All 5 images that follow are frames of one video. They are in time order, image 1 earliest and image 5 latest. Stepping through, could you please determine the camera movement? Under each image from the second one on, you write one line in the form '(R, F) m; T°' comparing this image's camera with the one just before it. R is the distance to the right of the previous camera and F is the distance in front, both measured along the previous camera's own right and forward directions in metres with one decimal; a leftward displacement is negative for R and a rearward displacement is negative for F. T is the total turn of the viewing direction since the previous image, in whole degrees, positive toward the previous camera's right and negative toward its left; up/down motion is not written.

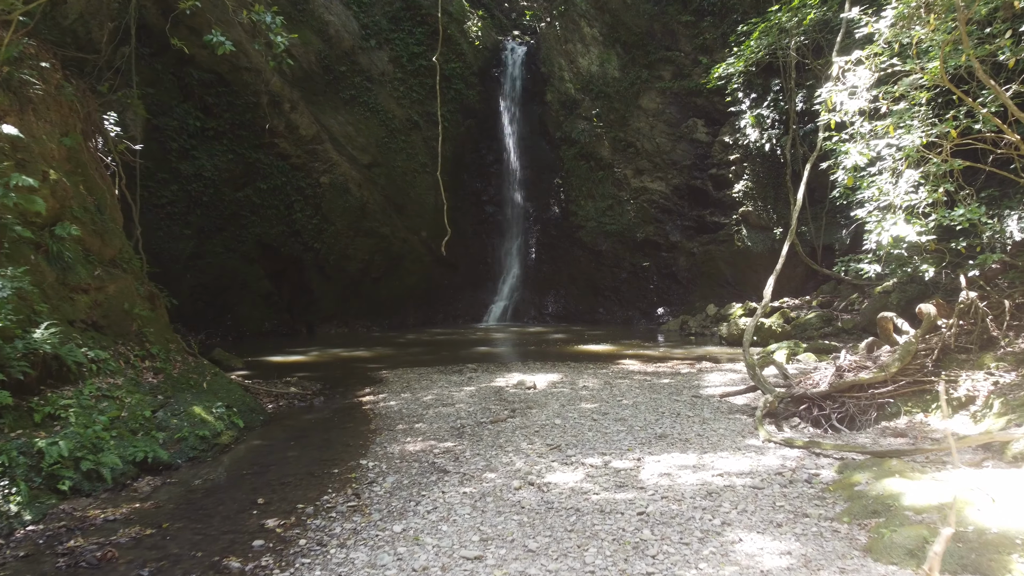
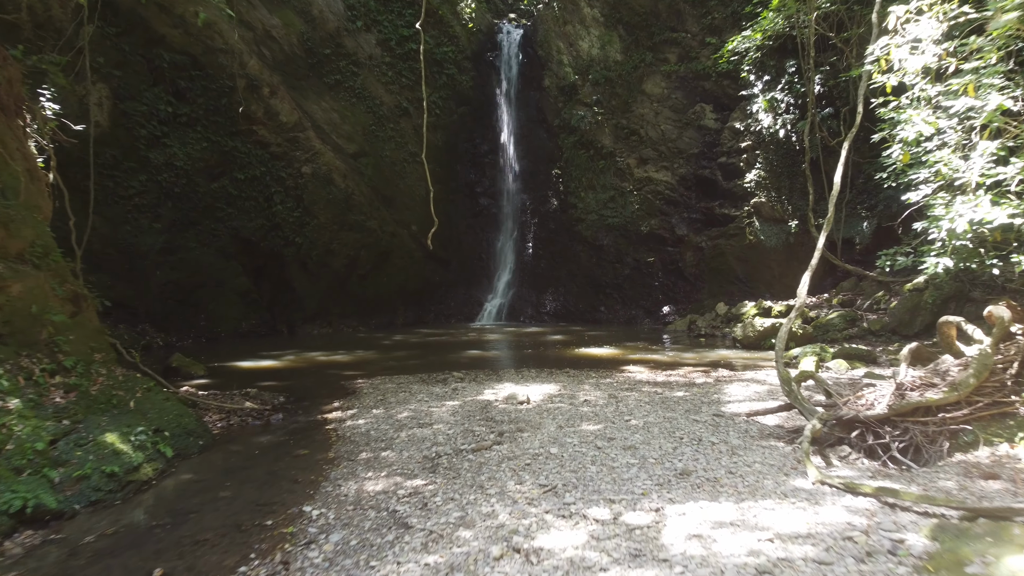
(+0.1, +0.9) m; 0°
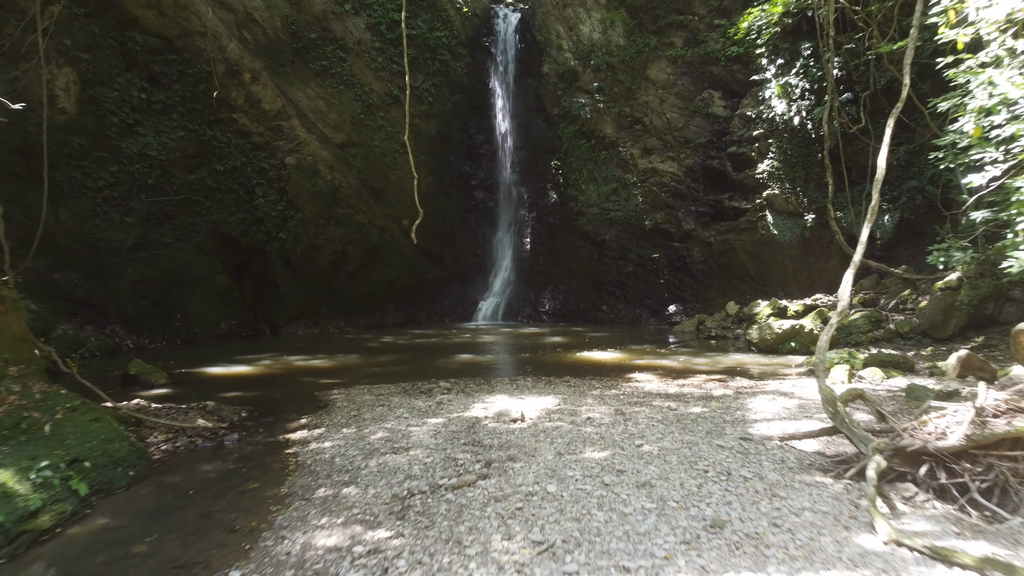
(+0.1, +0.8) m; 0°
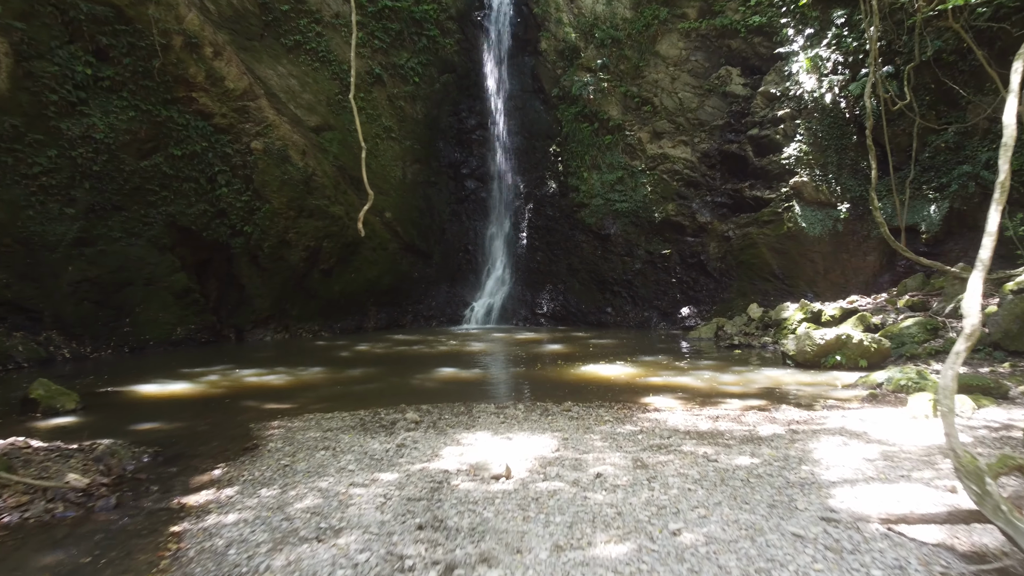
(+0.1, +1.4) m; 0°
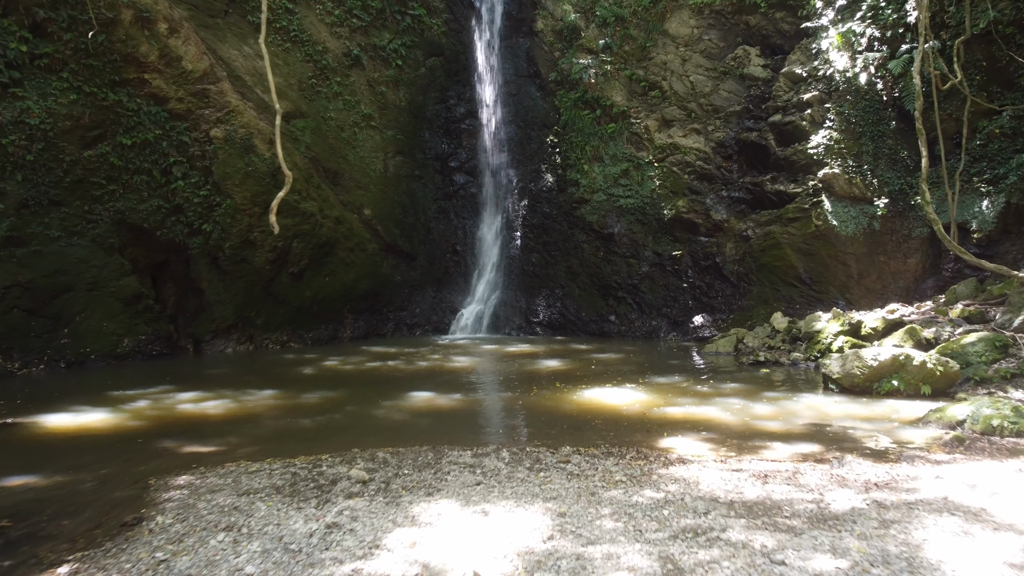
(+0.1, +1.2) m; 0°
